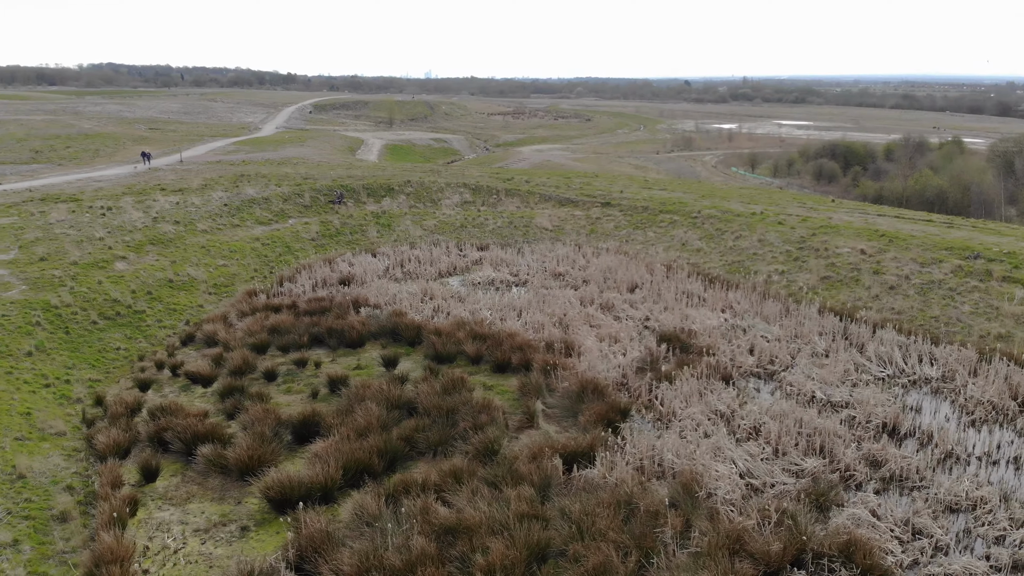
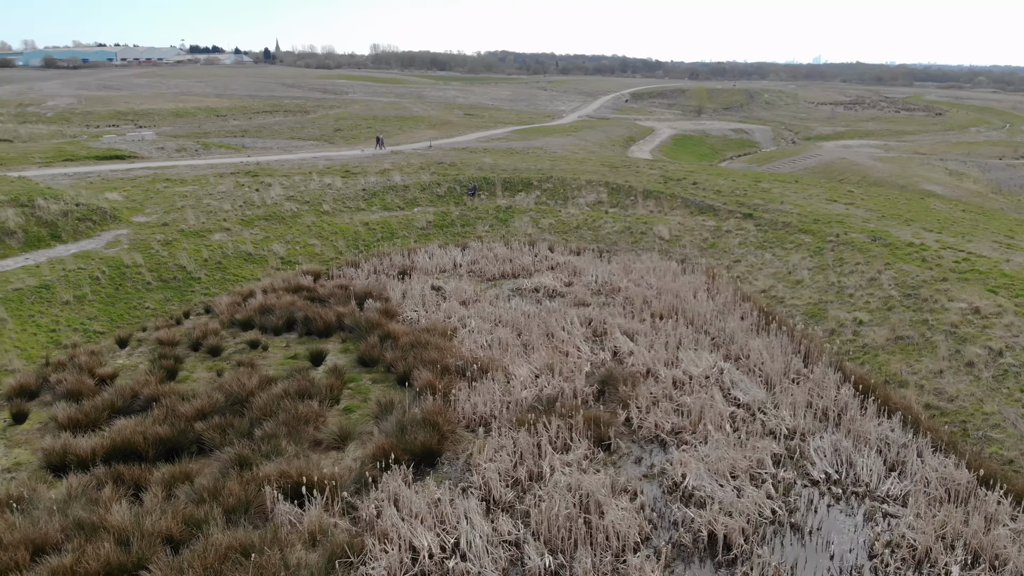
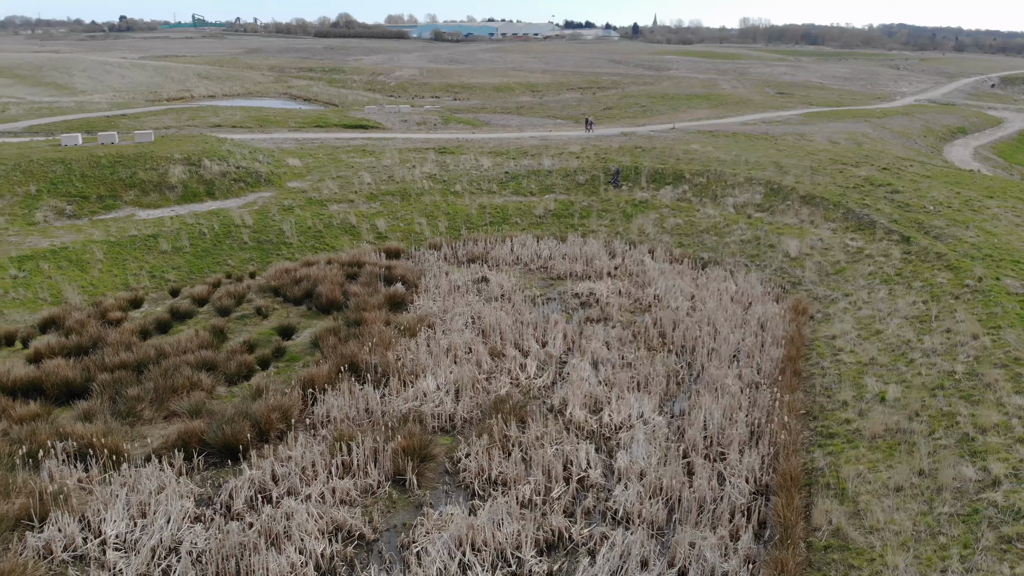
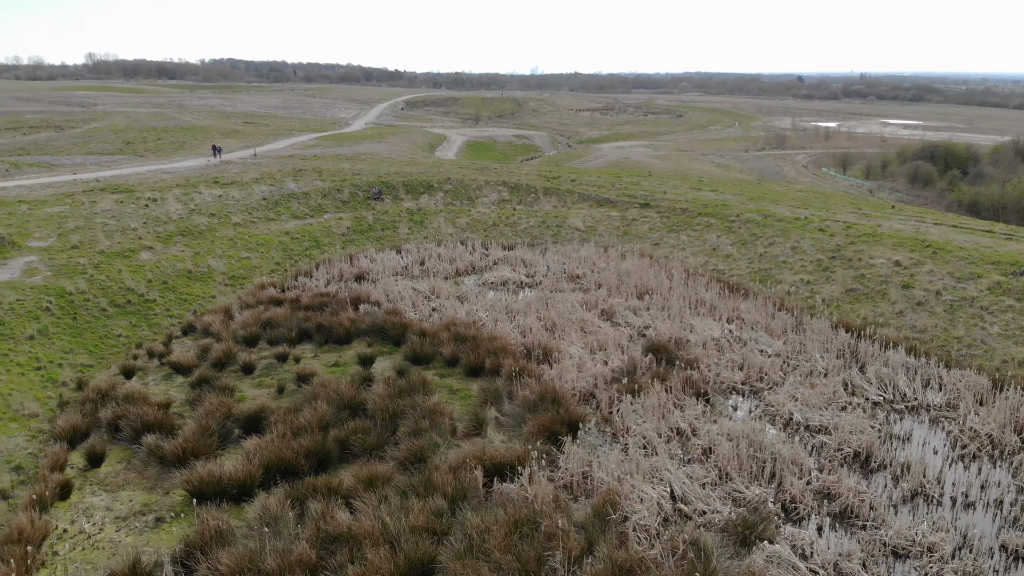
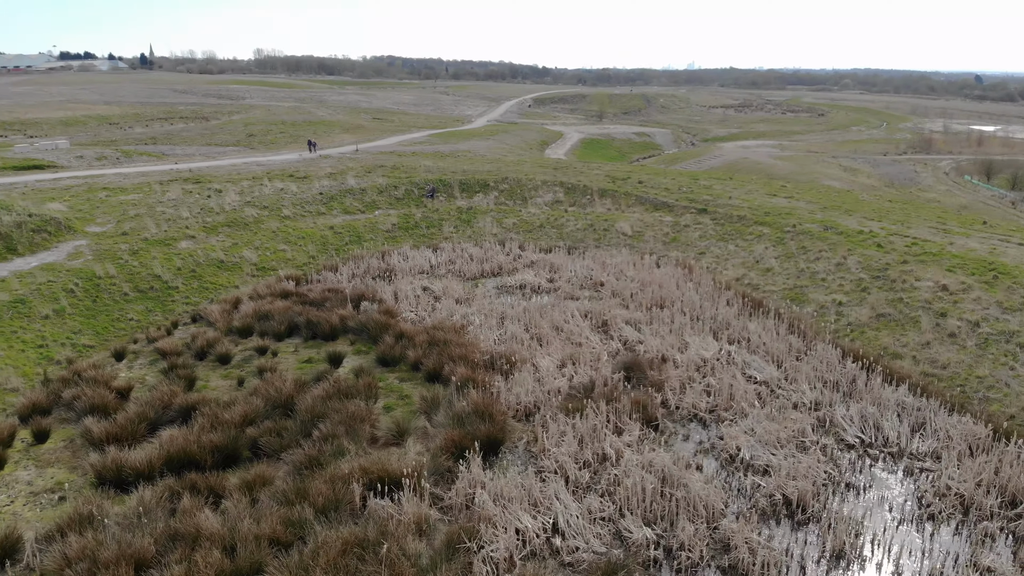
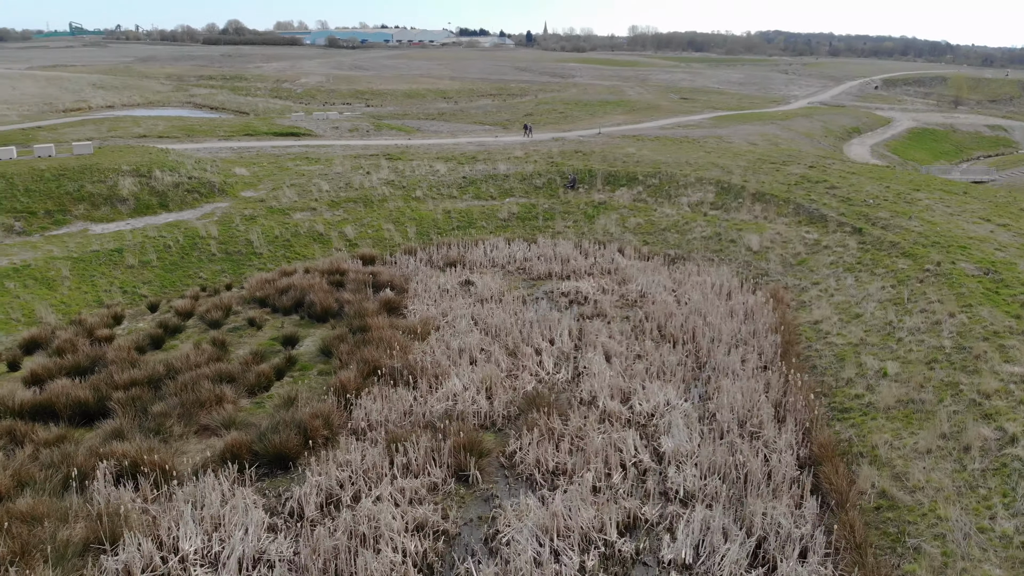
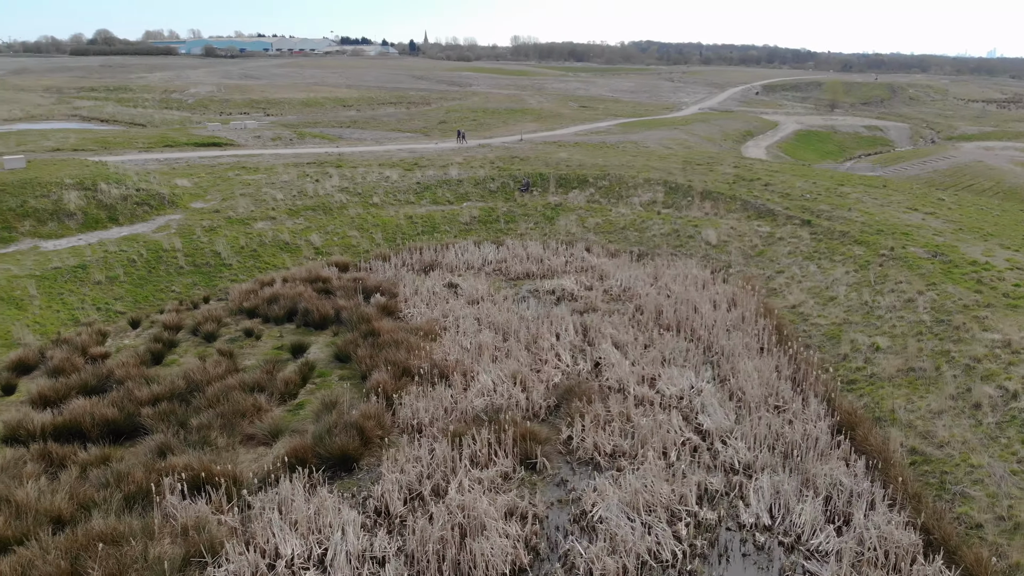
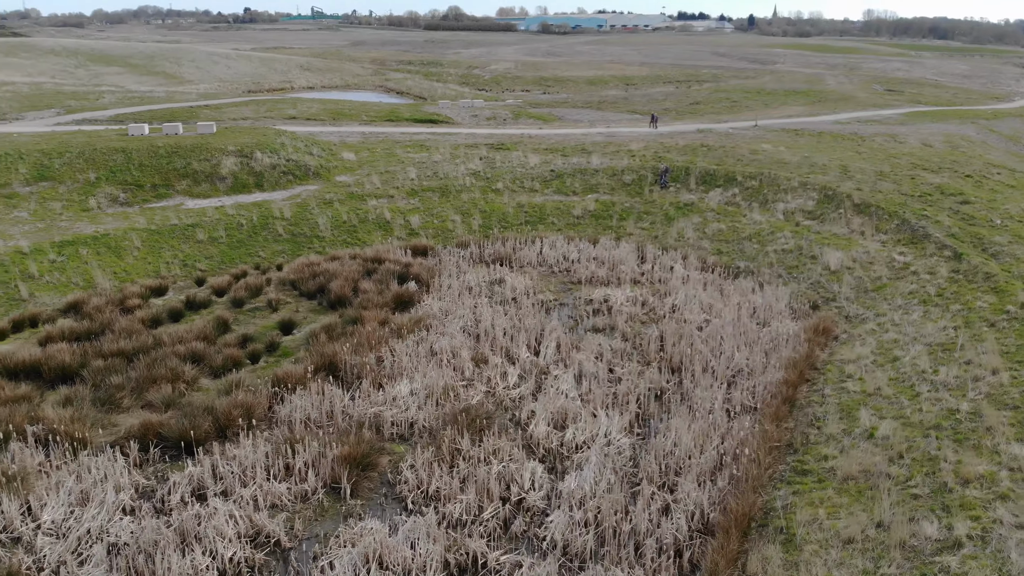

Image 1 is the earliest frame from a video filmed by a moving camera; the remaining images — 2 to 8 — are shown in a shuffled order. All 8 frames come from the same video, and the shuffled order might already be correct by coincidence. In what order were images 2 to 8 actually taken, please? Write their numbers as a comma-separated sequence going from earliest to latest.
4, 5, 2, 7, 6, 3, 8
